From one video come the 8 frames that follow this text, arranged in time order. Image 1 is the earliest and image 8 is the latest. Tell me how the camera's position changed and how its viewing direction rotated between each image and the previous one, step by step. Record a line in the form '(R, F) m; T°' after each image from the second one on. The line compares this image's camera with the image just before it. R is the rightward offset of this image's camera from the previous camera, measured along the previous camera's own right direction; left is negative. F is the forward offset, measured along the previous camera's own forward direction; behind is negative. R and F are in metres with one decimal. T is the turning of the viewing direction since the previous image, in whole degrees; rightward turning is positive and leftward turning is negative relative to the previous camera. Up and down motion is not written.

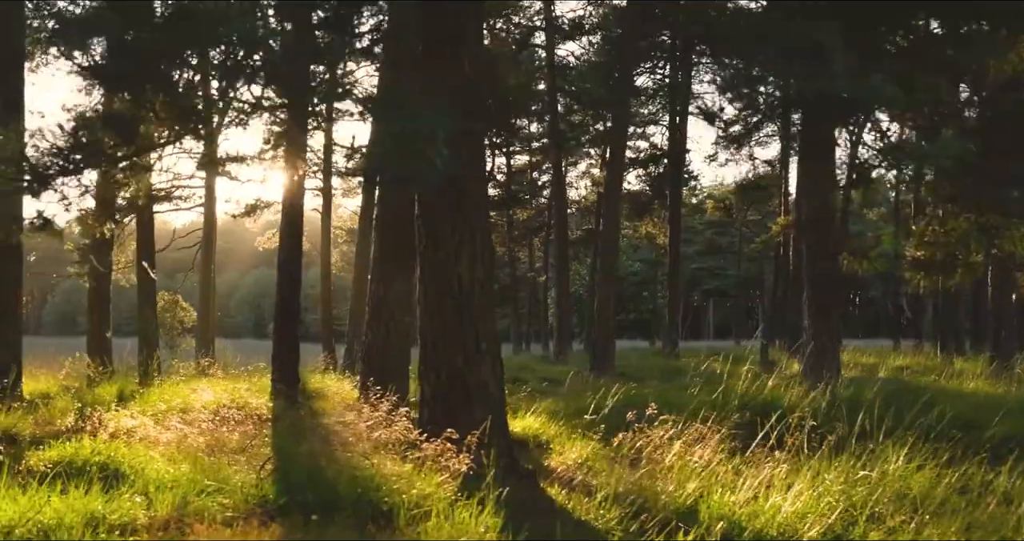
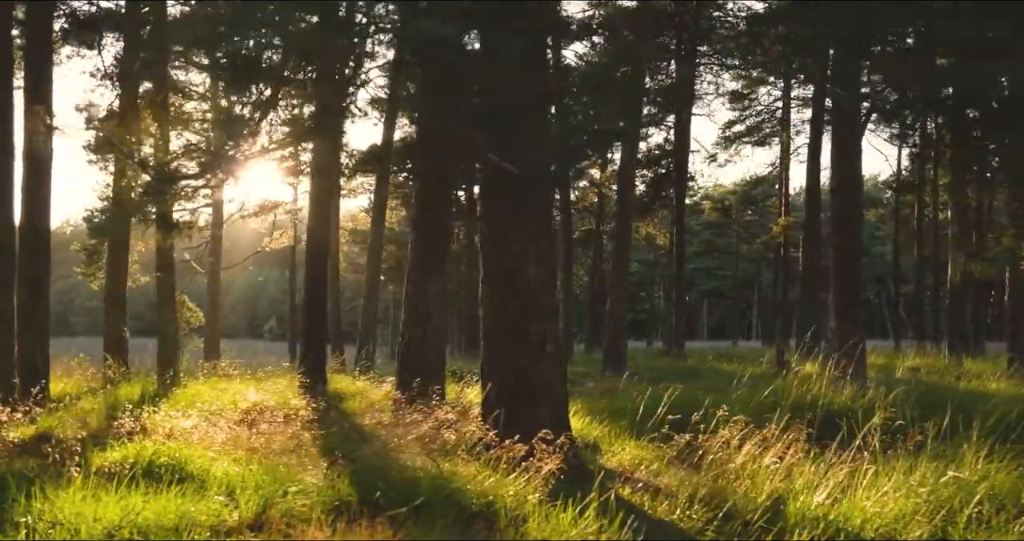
(-0.5, 0.0) m; 0°
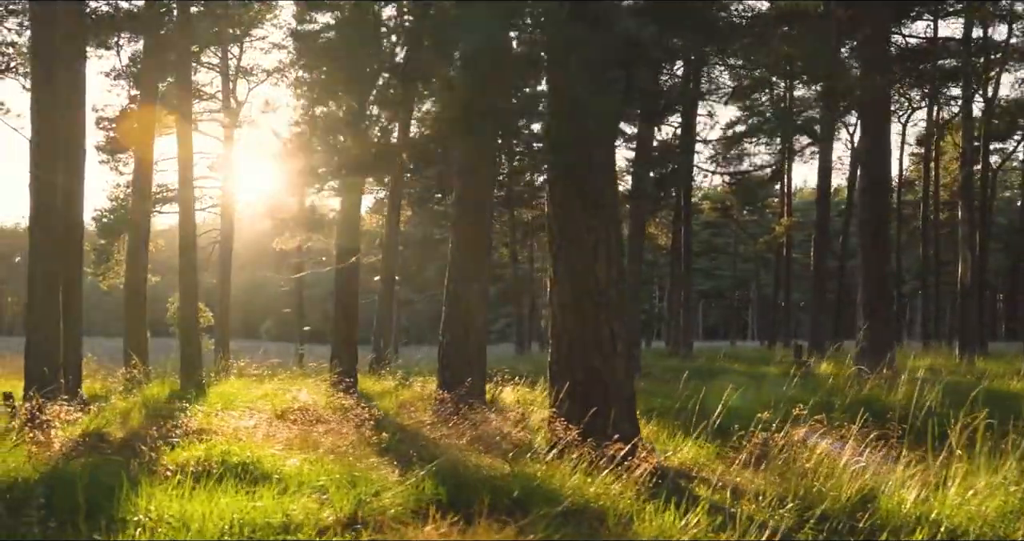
(-0.6, 0.0) m; 0°
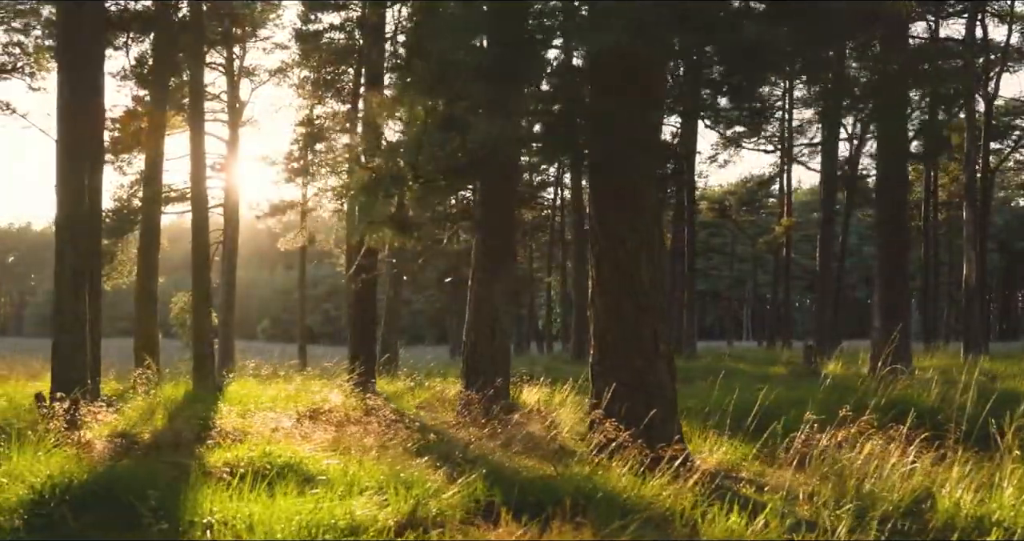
(-0.4, 0.0) m; 0°
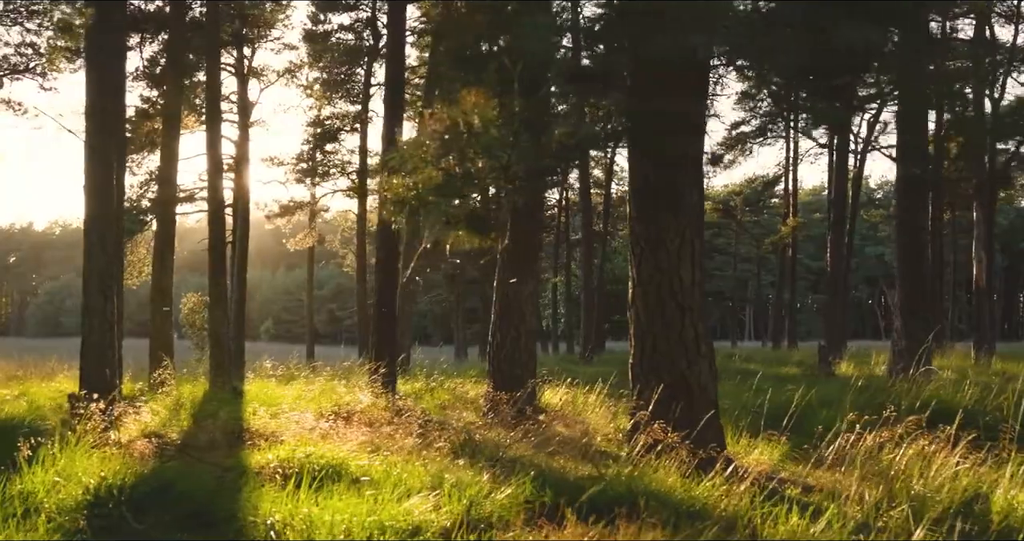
(-0.3, 0.0) m; 0°
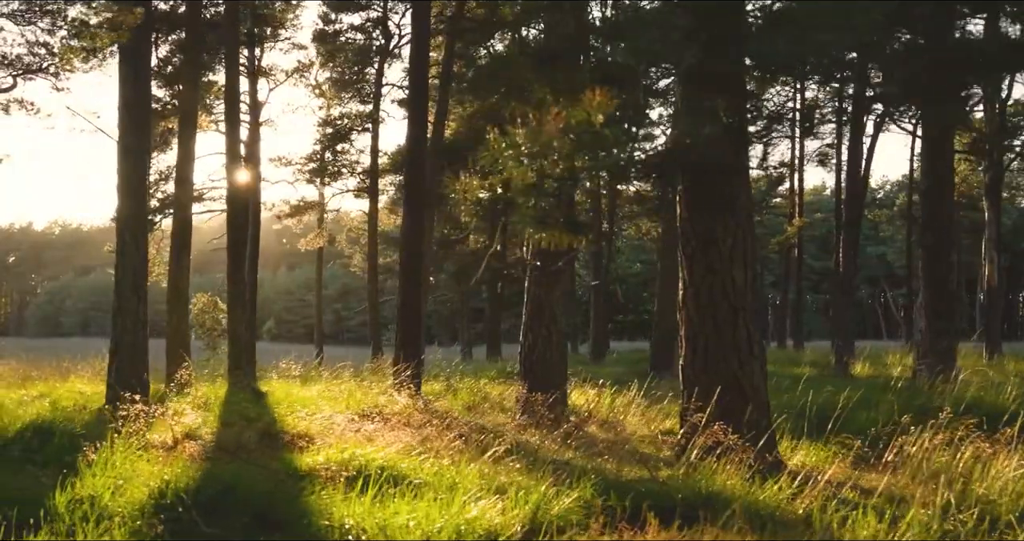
(-0.4, +0.1) m; 0°
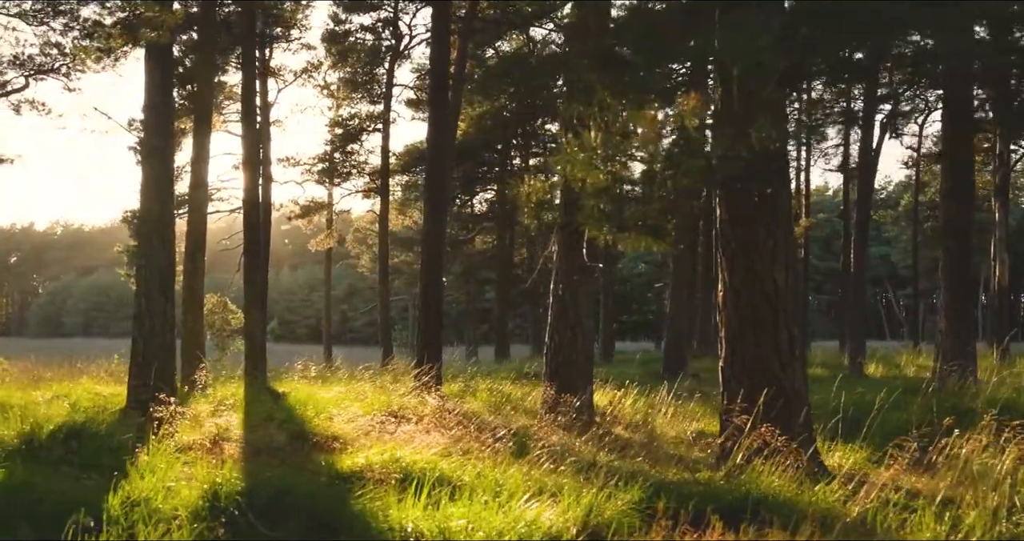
(-0.3, 0.0) m; 0°
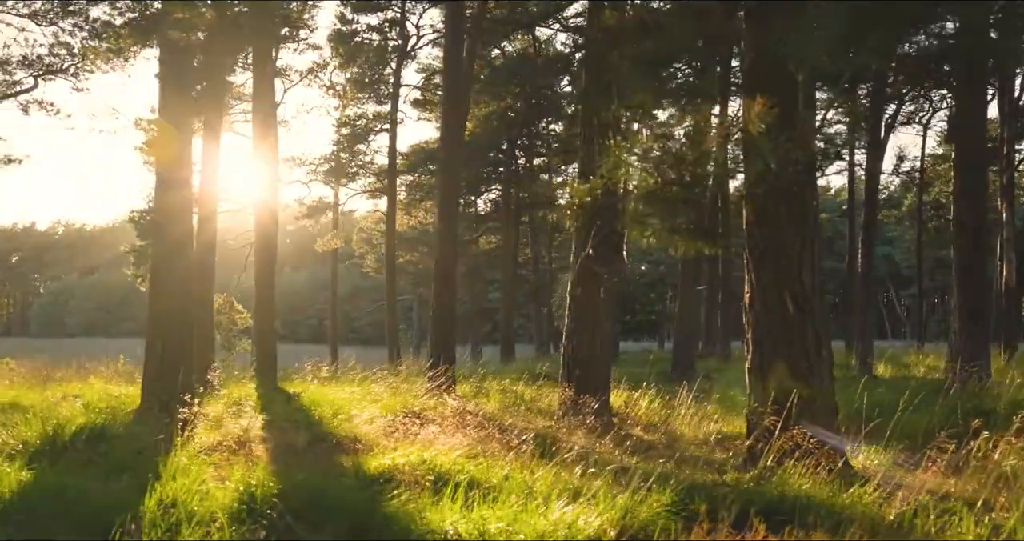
(-0.2, 0.0) m; 0°
